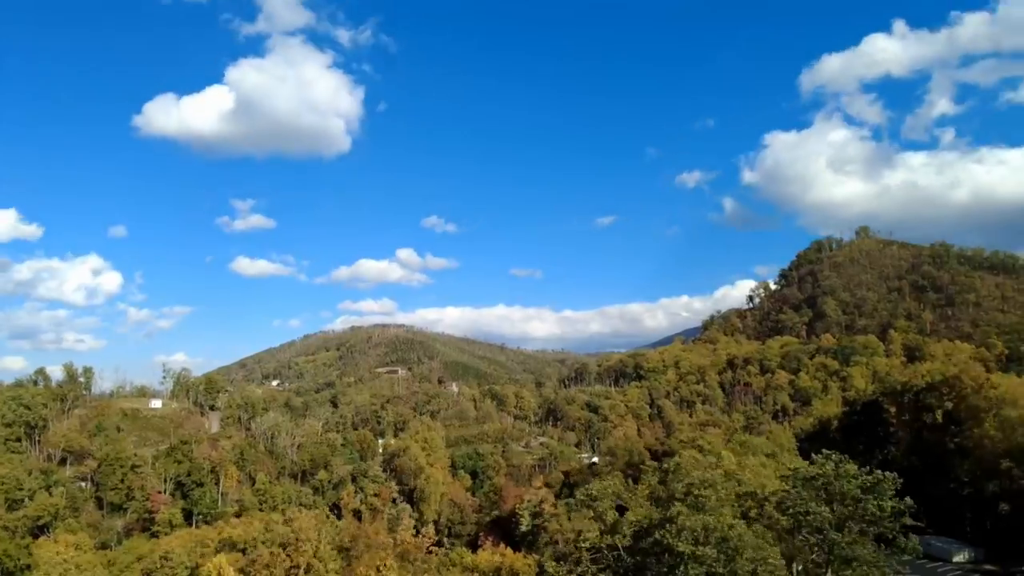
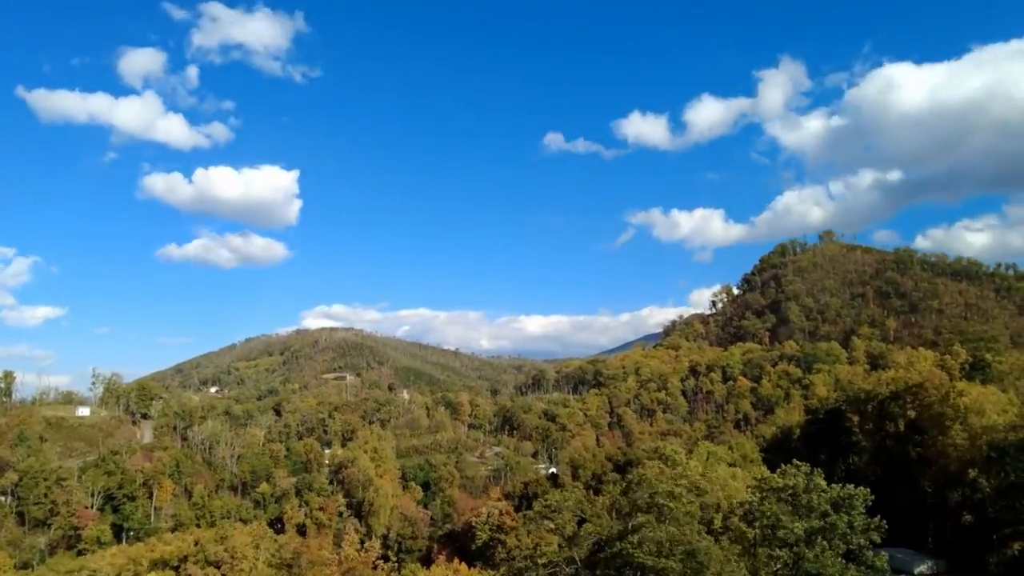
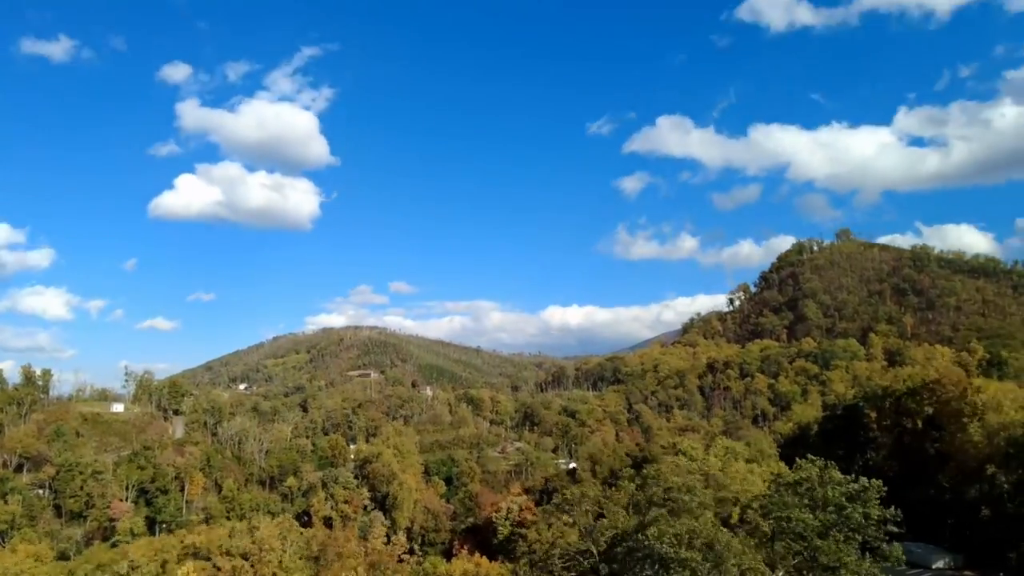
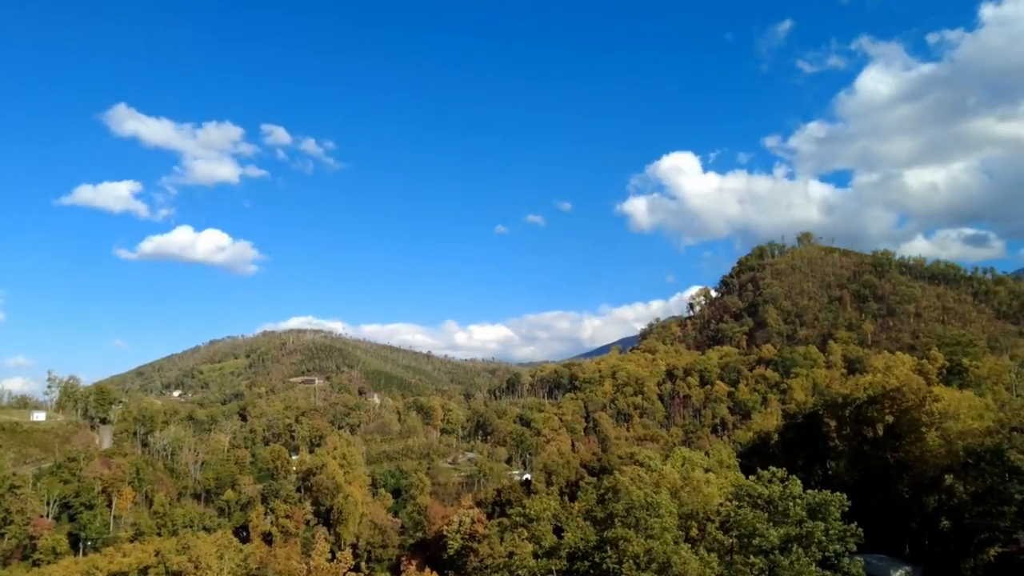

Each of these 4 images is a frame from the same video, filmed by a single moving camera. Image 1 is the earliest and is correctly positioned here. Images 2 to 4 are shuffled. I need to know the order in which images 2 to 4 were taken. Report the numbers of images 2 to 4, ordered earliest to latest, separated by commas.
3, 2, 4
